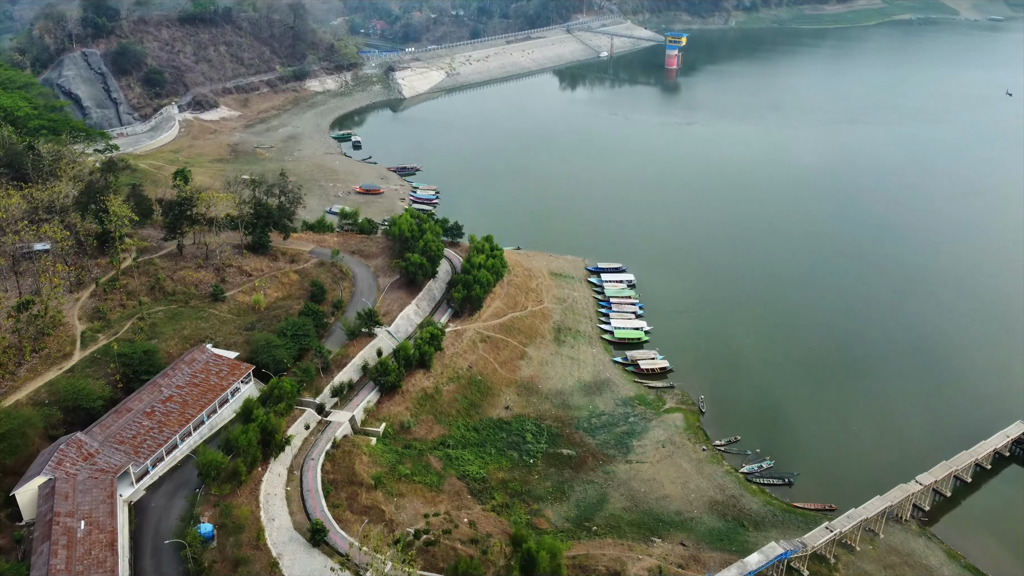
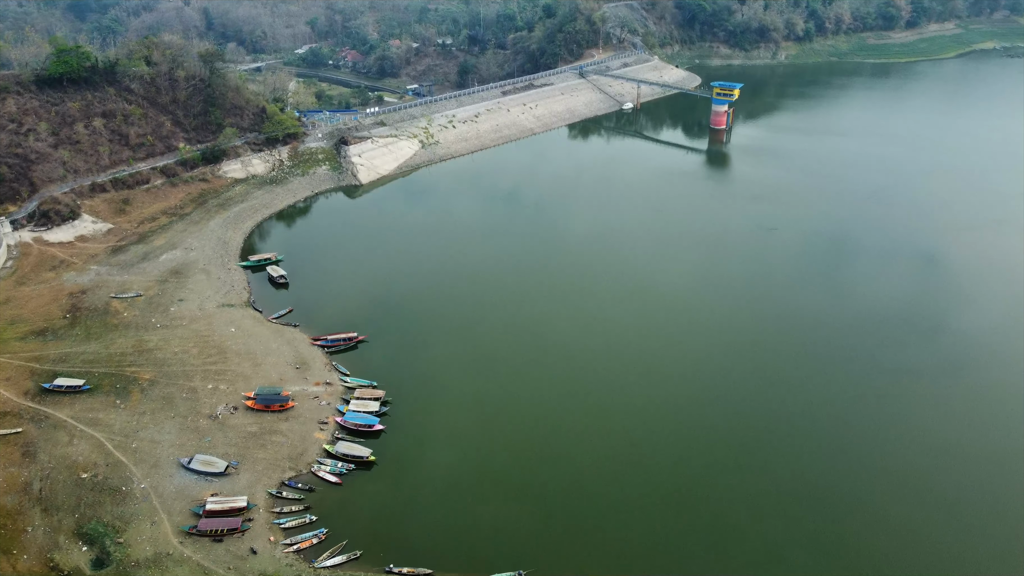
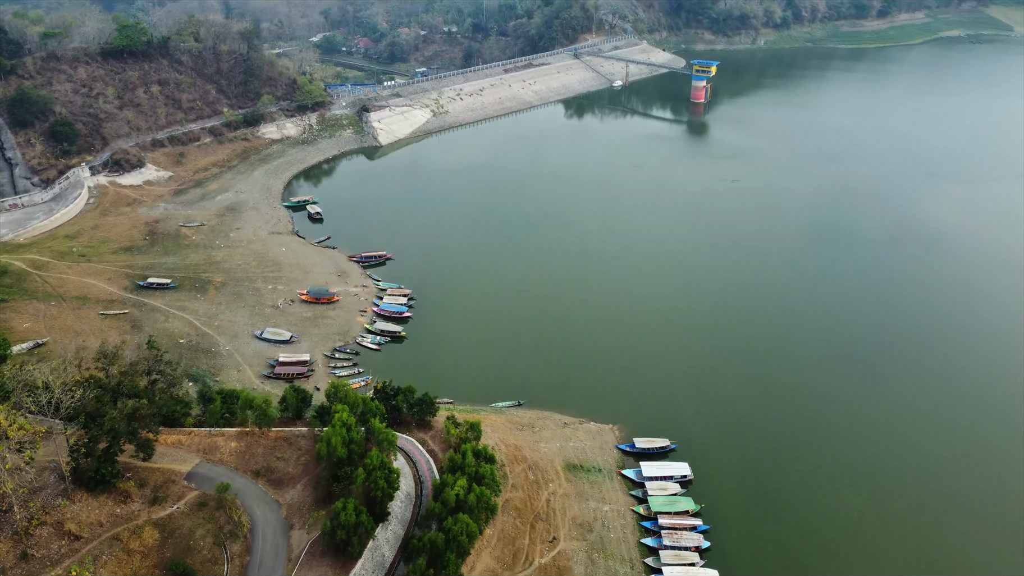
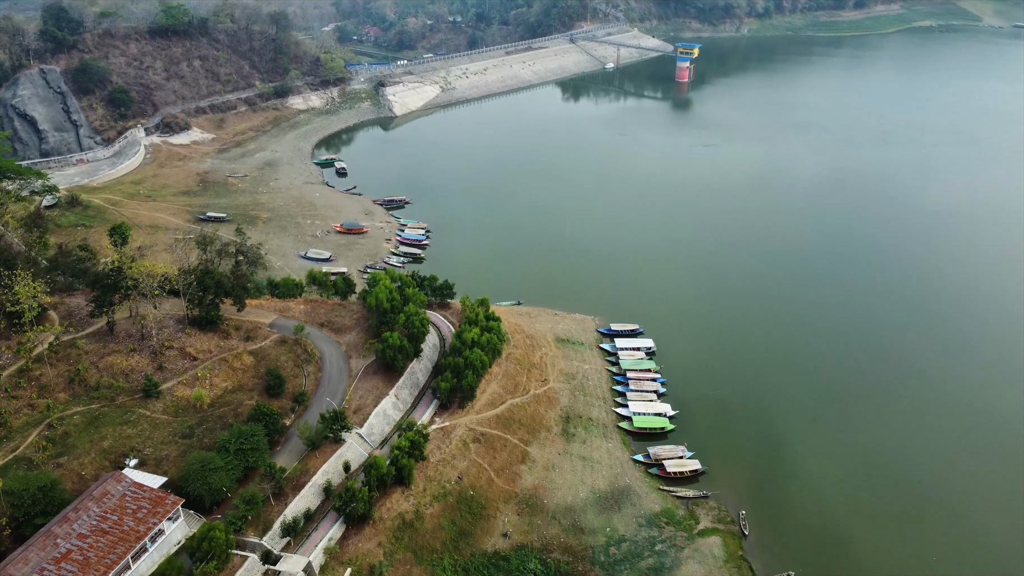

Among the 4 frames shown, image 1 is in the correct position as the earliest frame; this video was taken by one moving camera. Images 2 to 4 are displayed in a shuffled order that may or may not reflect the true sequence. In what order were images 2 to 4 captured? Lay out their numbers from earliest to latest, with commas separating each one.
4, 3, 2
